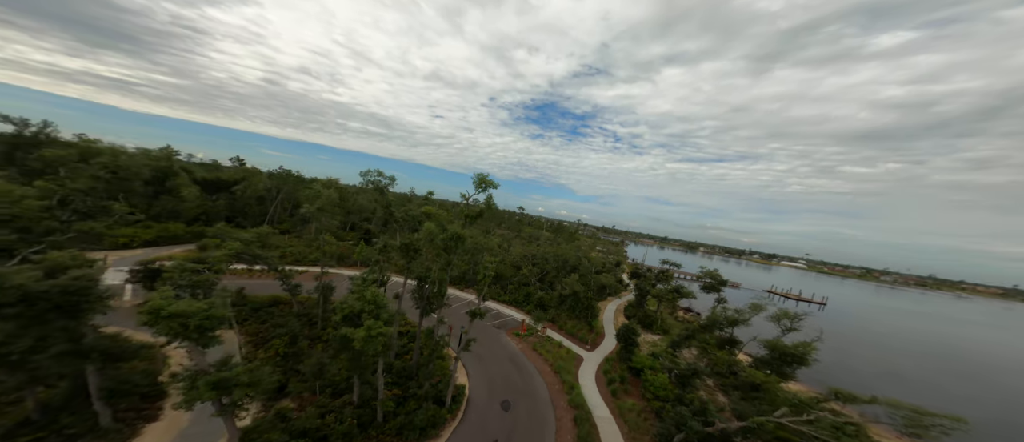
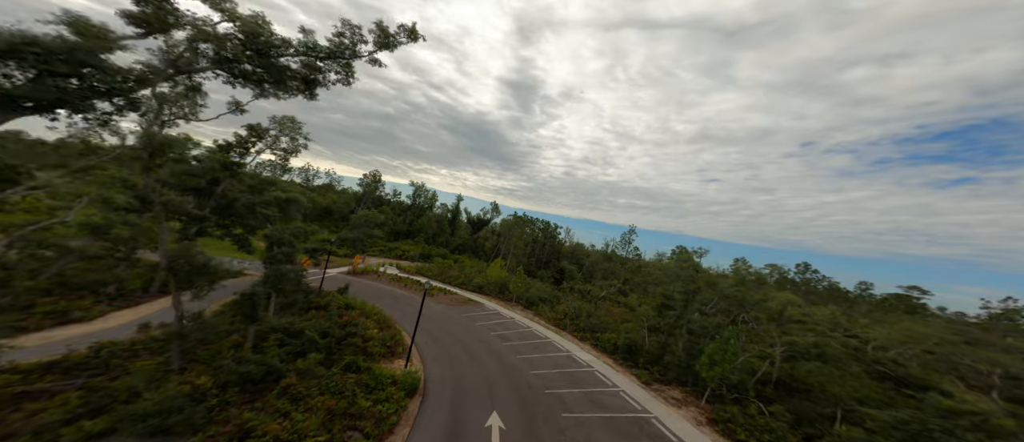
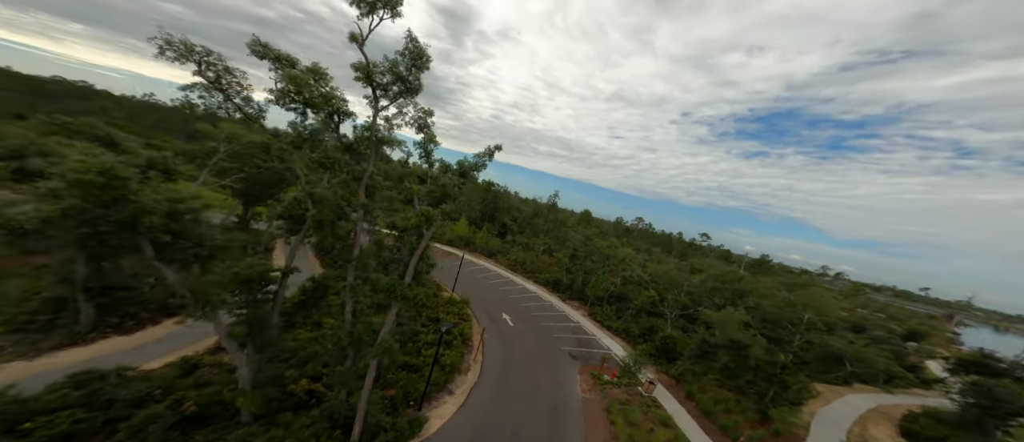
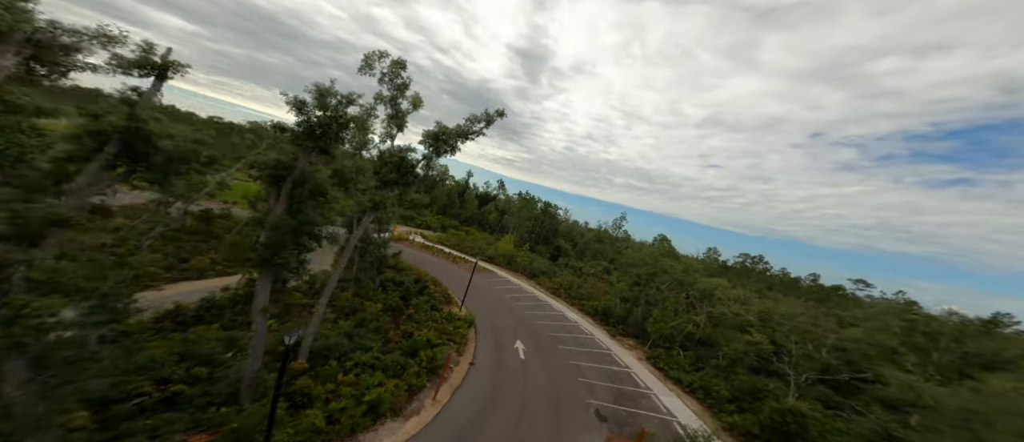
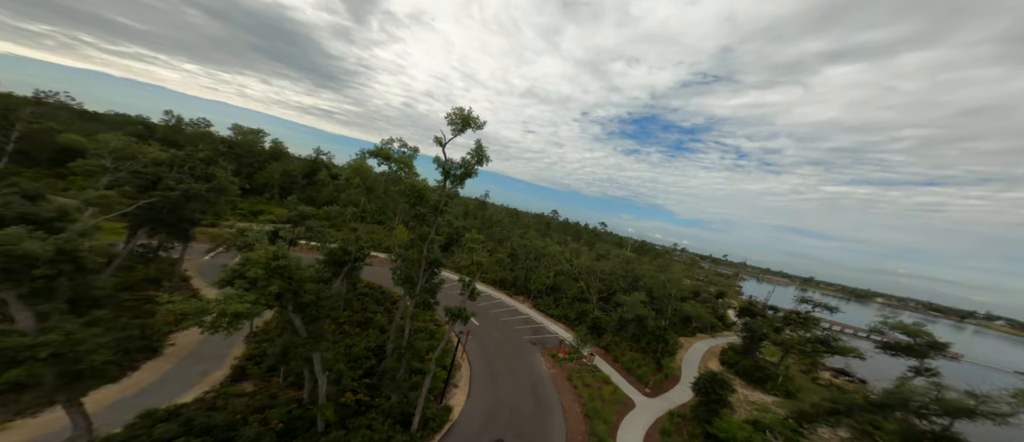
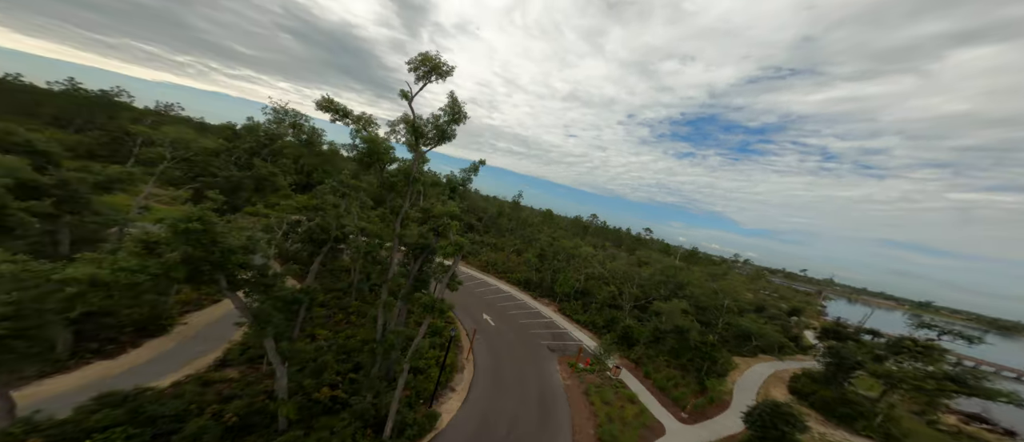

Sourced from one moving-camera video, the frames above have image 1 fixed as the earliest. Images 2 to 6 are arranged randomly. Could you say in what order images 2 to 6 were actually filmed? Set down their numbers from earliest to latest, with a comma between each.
5, 6, 3, 4, 2
